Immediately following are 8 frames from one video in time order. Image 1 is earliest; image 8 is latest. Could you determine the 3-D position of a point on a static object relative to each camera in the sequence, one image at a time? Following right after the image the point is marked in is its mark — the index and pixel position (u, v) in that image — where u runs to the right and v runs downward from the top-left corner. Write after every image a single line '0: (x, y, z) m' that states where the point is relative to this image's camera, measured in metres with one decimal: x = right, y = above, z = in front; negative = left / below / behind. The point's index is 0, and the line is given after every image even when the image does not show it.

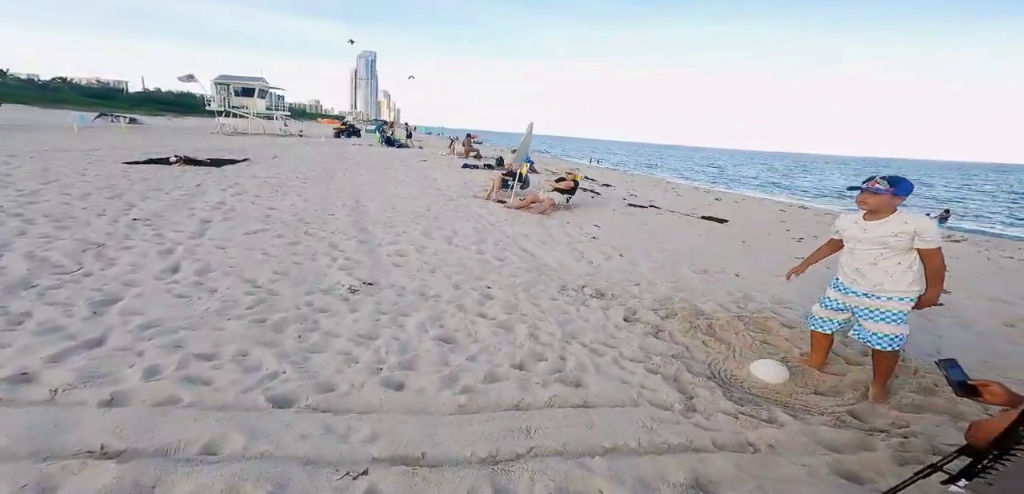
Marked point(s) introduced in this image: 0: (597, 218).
0: (+1.5, +0.6, +8.9) m
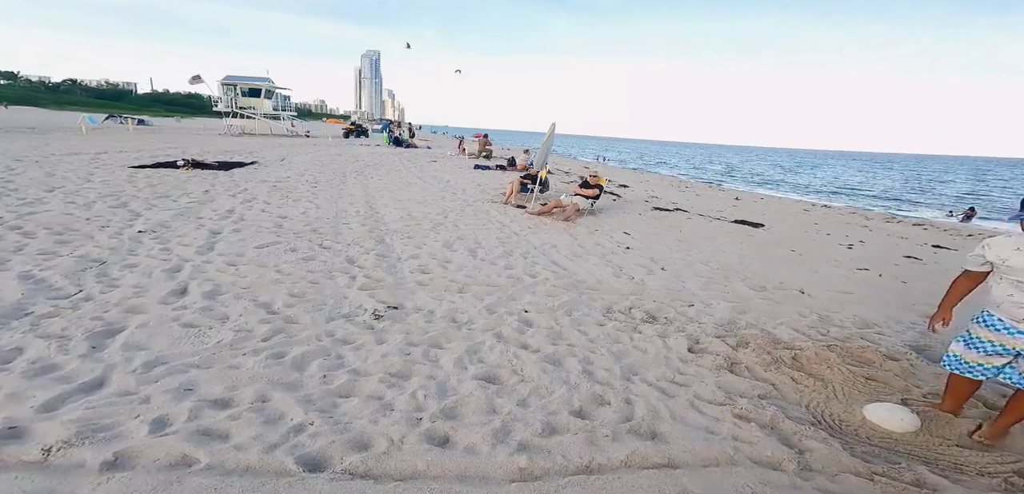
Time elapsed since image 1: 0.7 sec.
0: (+2.0, +0.4, +8.4) m
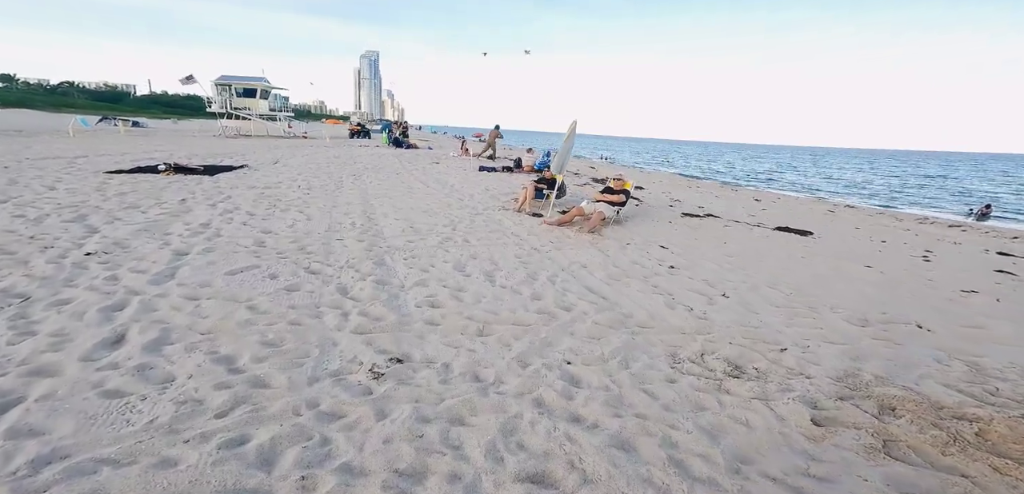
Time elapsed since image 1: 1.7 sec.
0: (+2.2, +0.2, +7.4) m
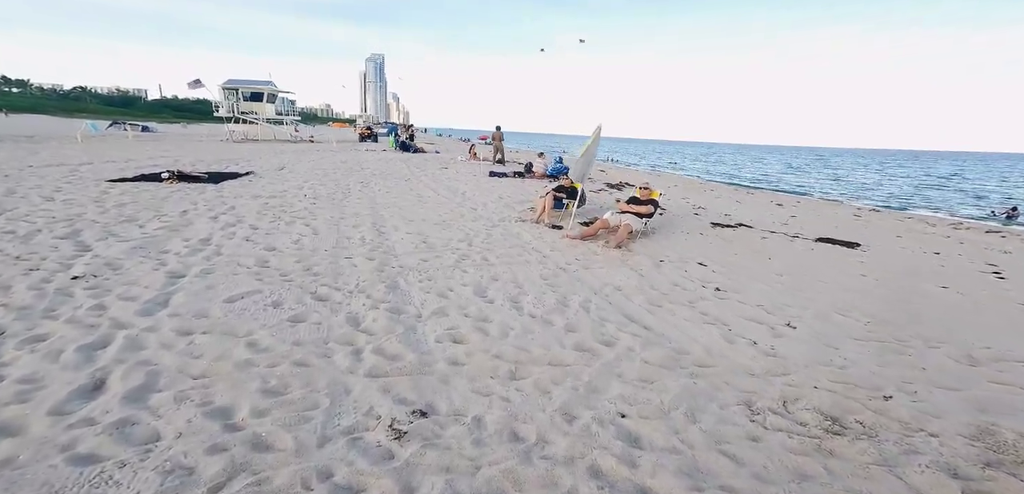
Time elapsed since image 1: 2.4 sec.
0: (+2.5, 0.0, +6.8) m
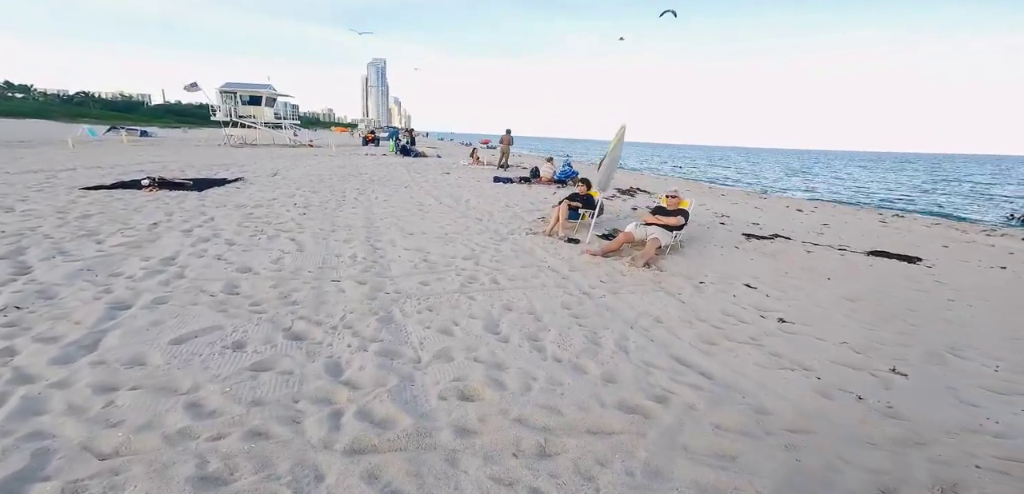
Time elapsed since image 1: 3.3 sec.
0: (+2.7, -0.2, +6.0) m
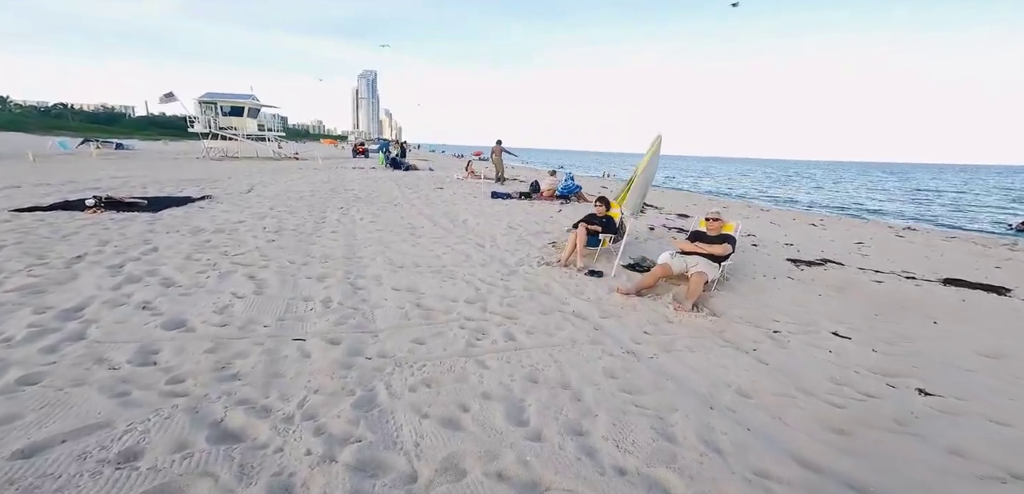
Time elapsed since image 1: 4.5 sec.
0: (+2.8, -0.5, +4.8) m
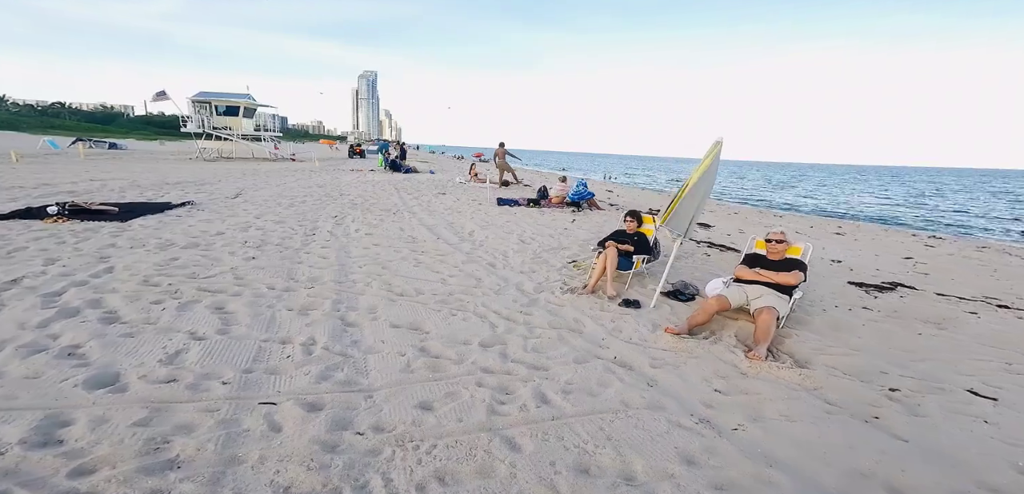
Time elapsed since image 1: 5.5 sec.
0: (+3.1, -0.8, +3.9) m
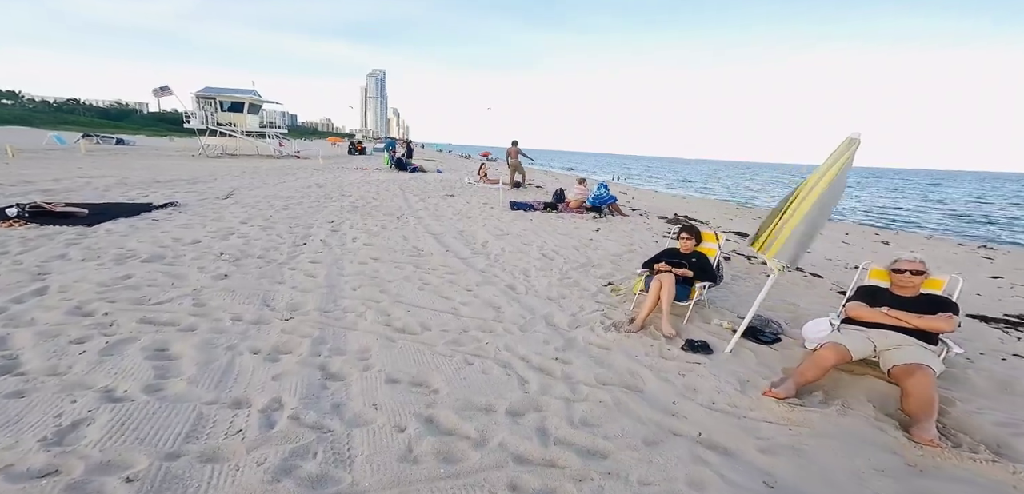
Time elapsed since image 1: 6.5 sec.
0: (+3.3, -1.0, +2.8) m
